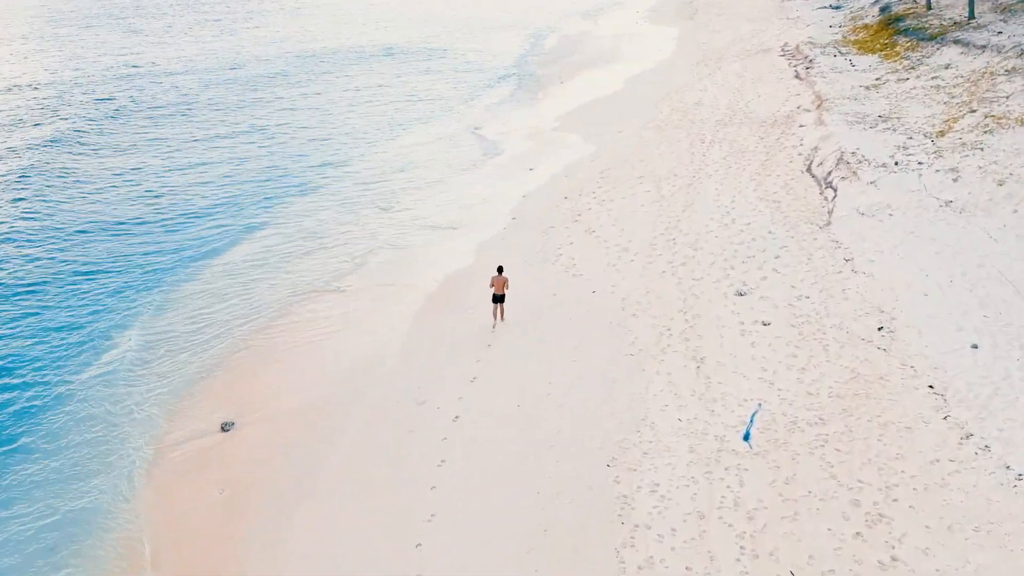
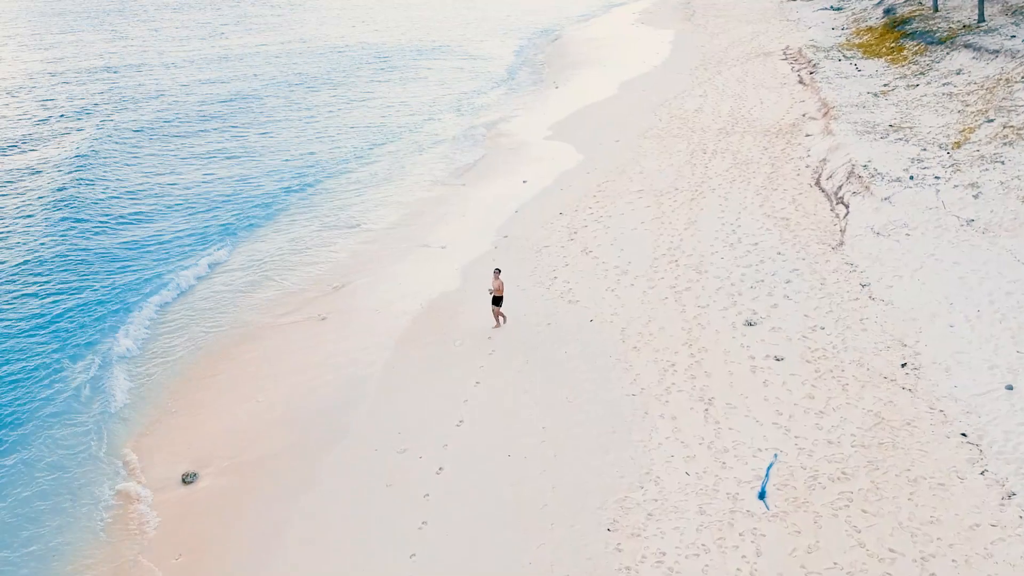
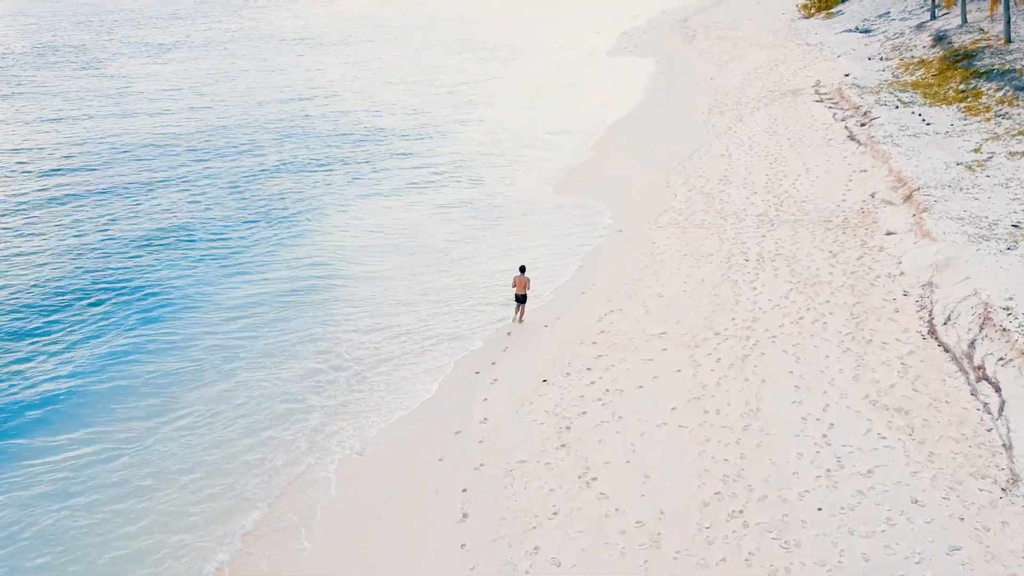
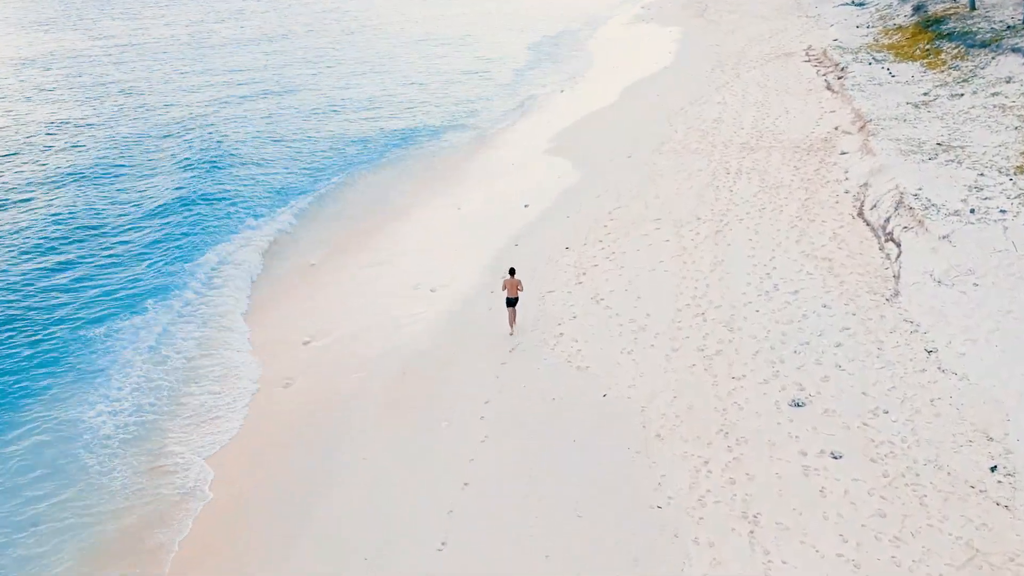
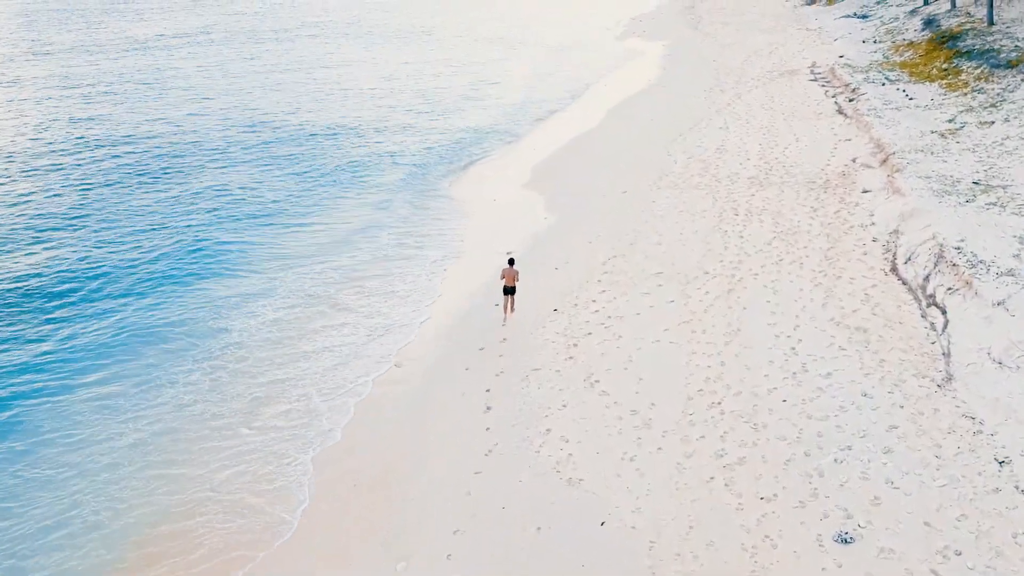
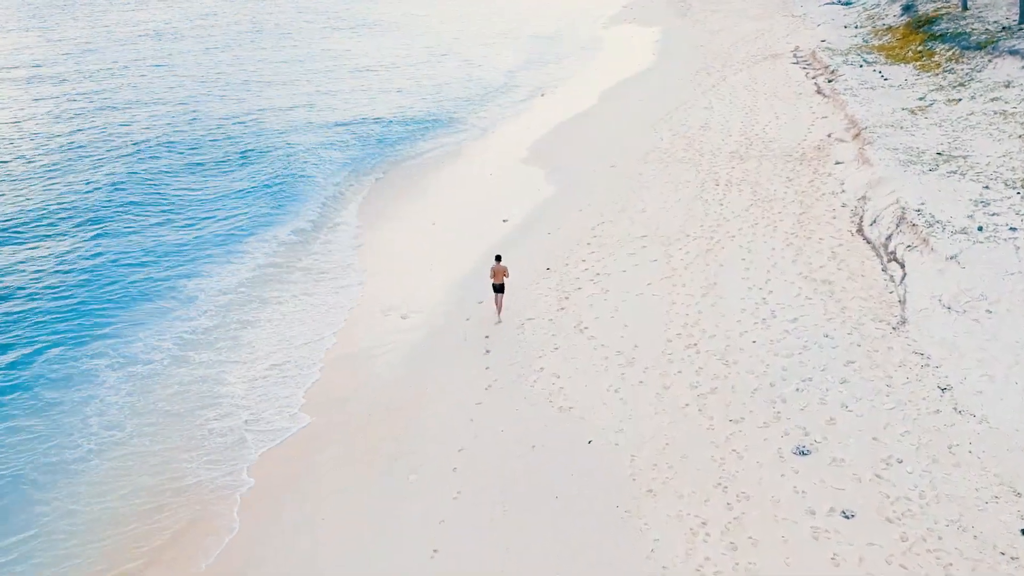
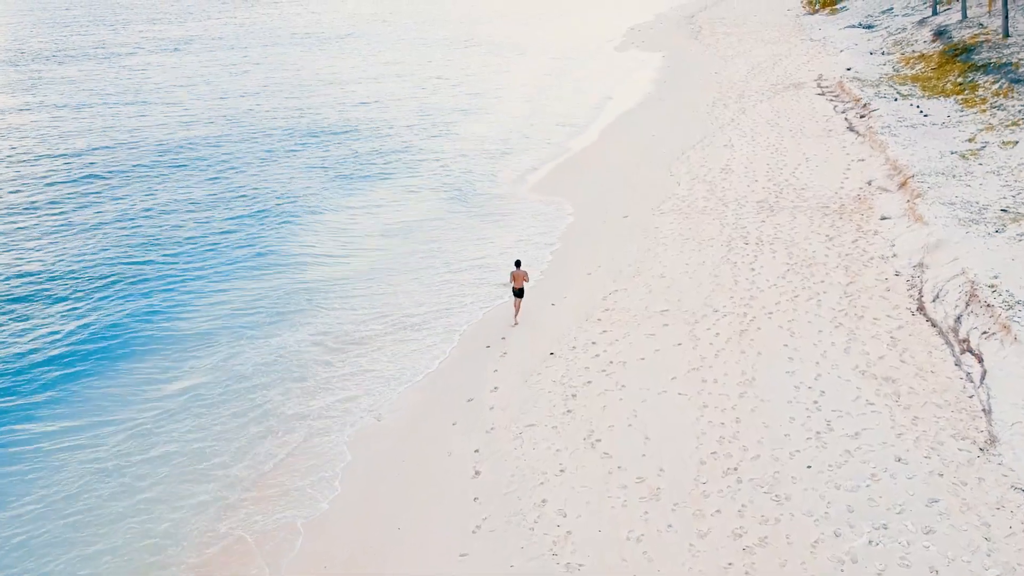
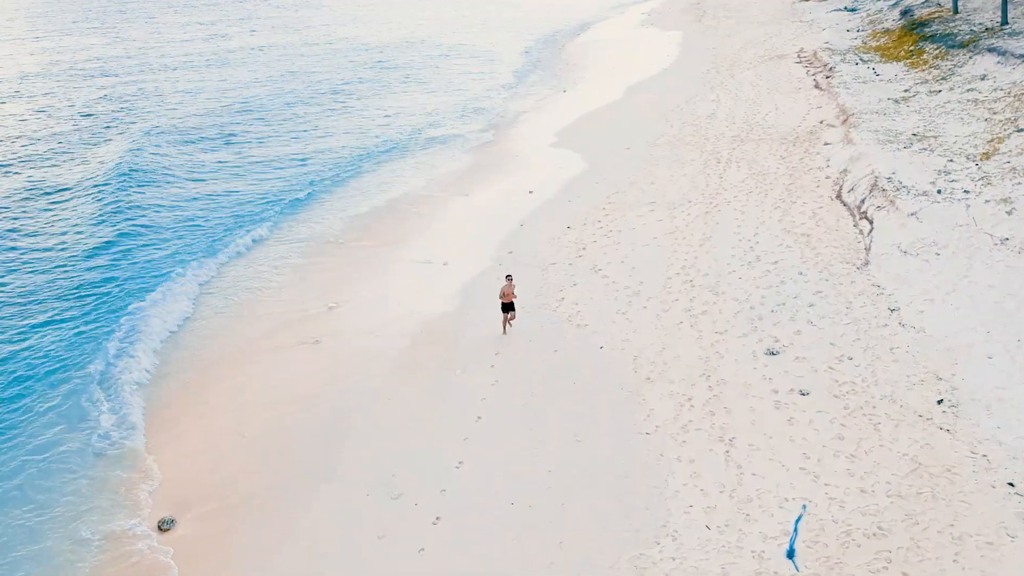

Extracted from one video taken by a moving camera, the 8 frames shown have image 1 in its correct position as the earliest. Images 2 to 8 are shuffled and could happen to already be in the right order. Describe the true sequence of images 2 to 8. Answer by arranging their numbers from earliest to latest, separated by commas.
2, 8, 4, 6, 5, 7, 3
